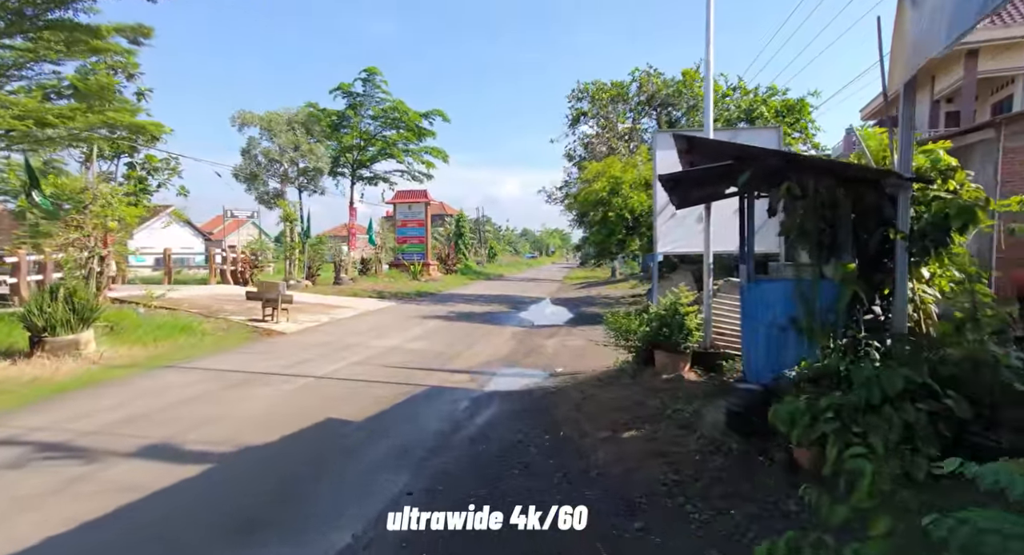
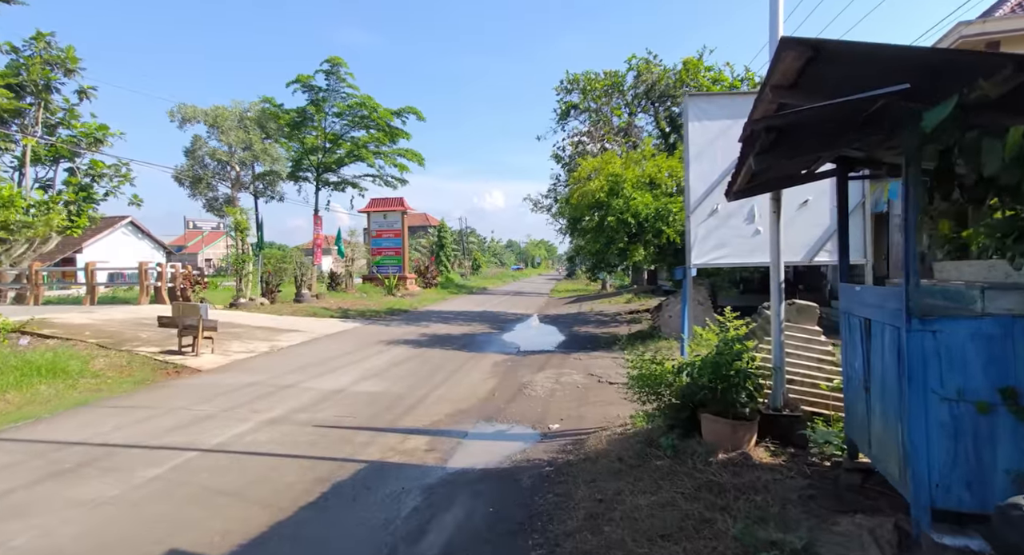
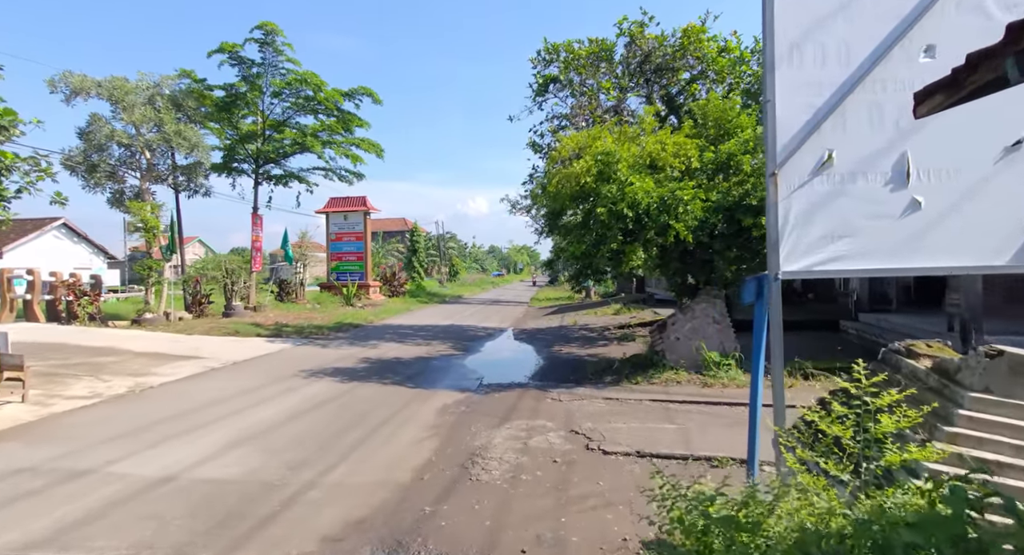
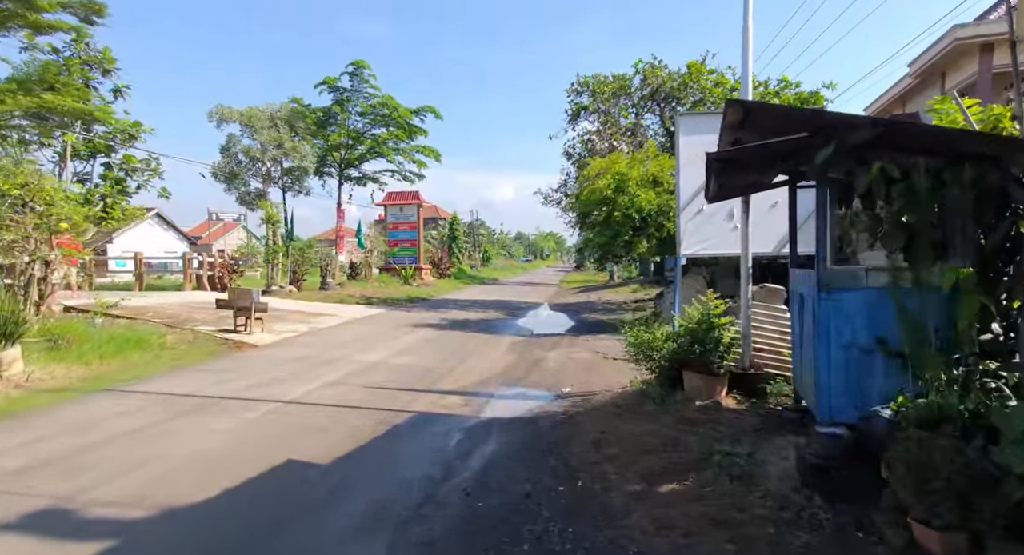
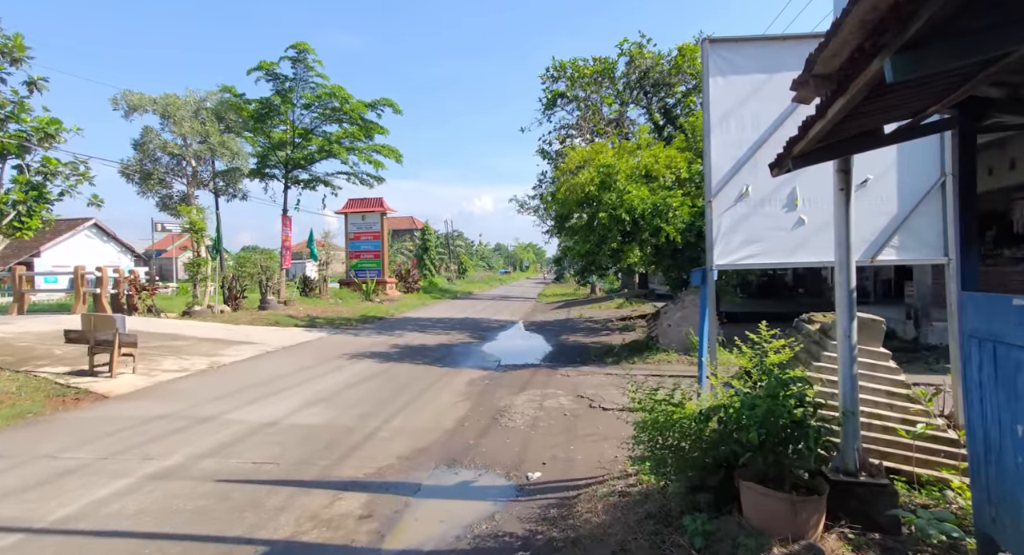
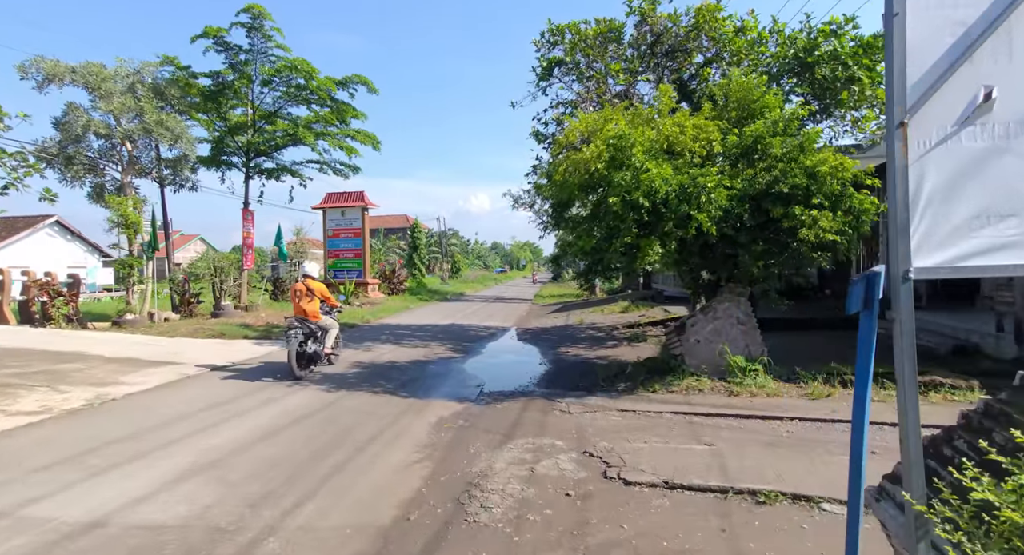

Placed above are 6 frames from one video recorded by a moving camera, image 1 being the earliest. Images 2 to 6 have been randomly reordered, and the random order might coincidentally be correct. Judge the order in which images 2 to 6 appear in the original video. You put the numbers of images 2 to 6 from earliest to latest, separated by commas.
4, 2, 5, 3, 6
